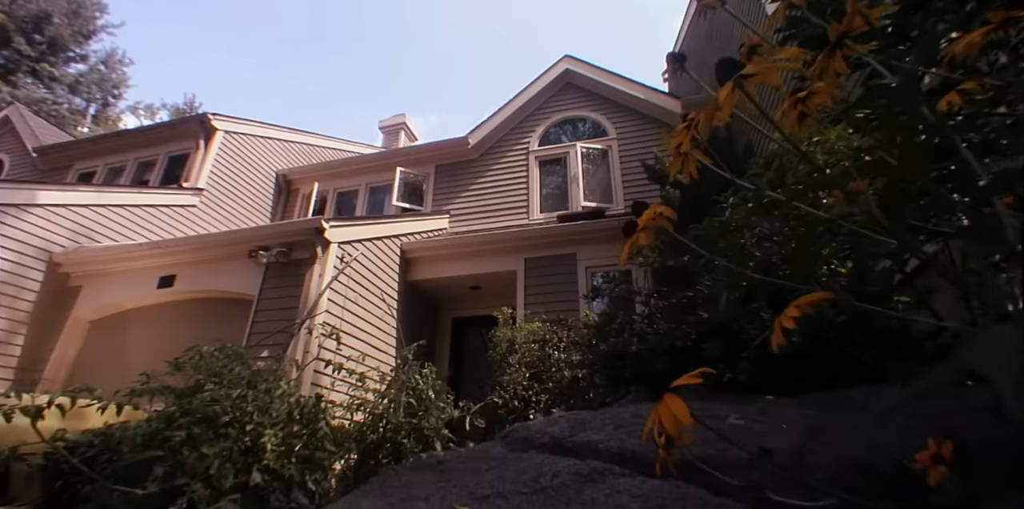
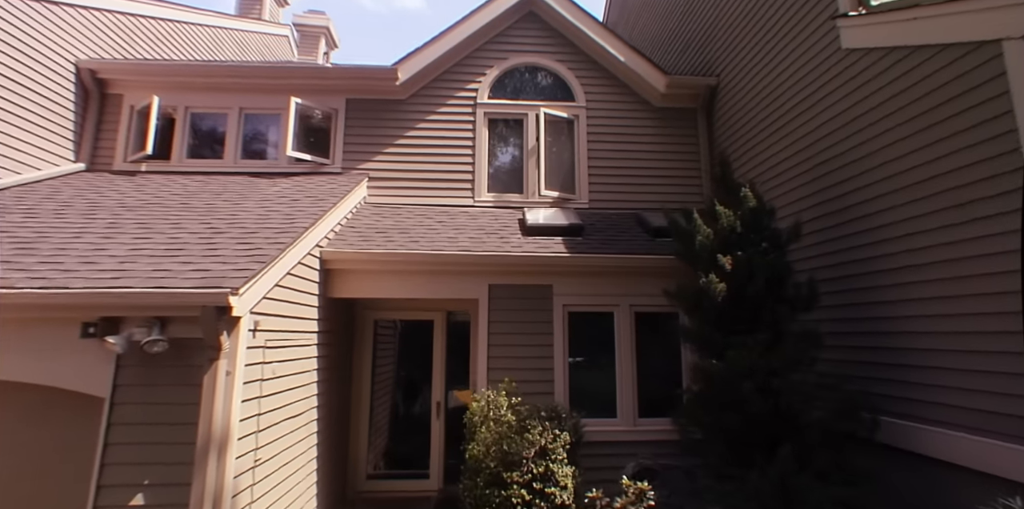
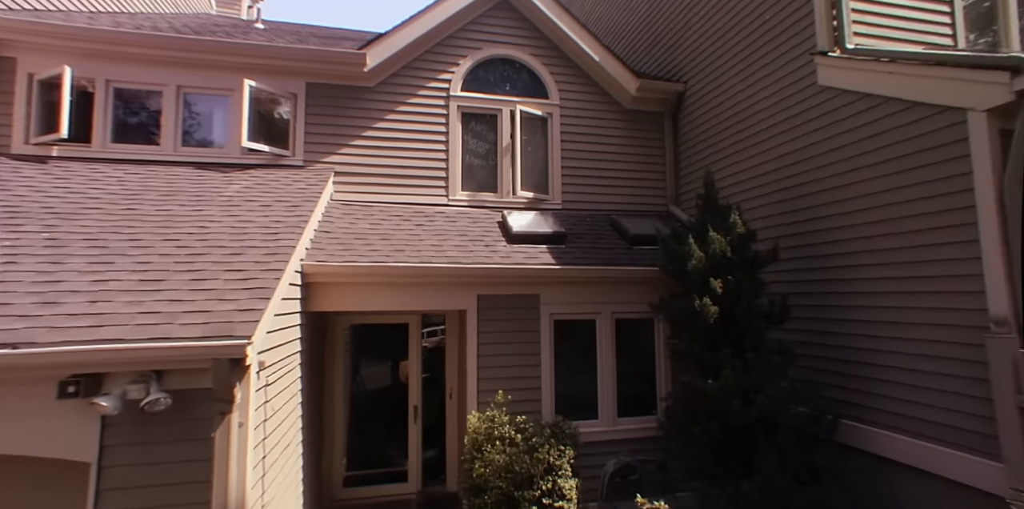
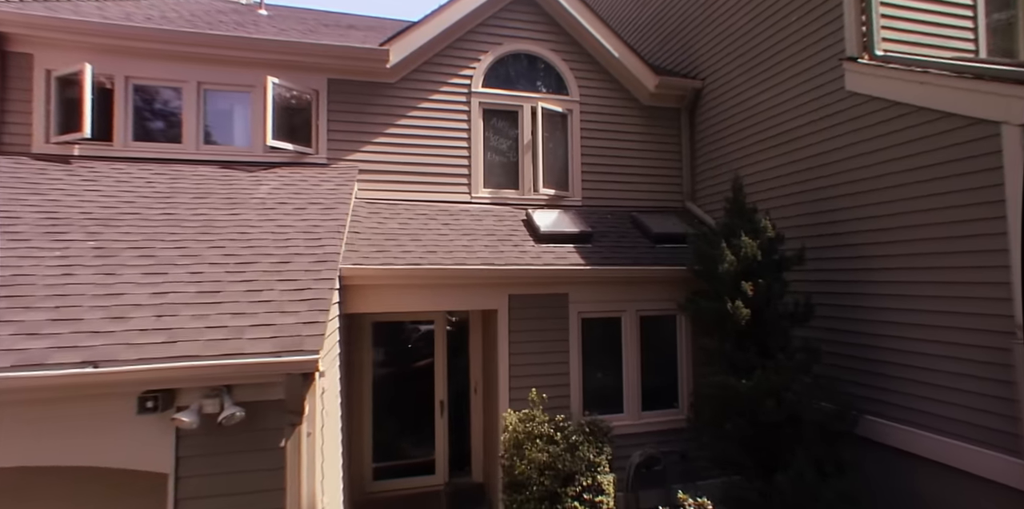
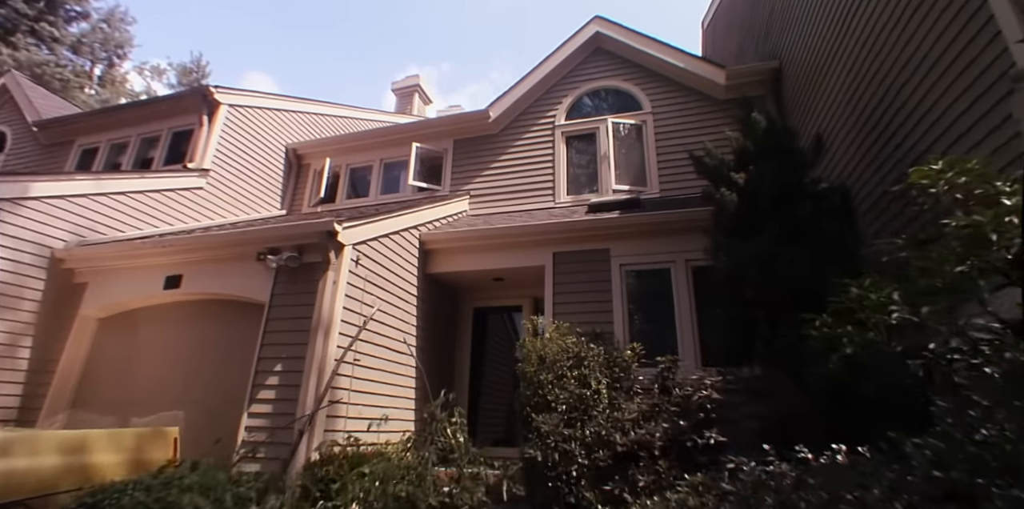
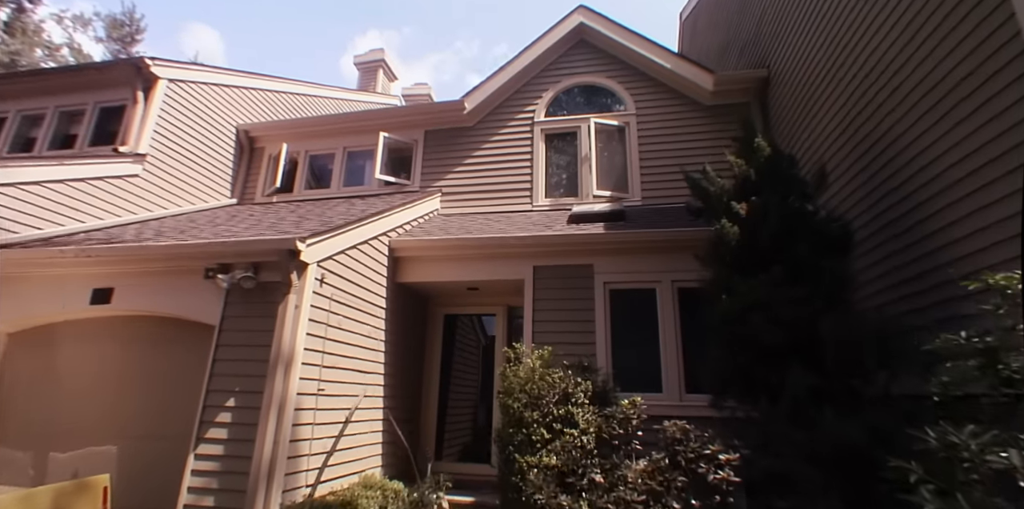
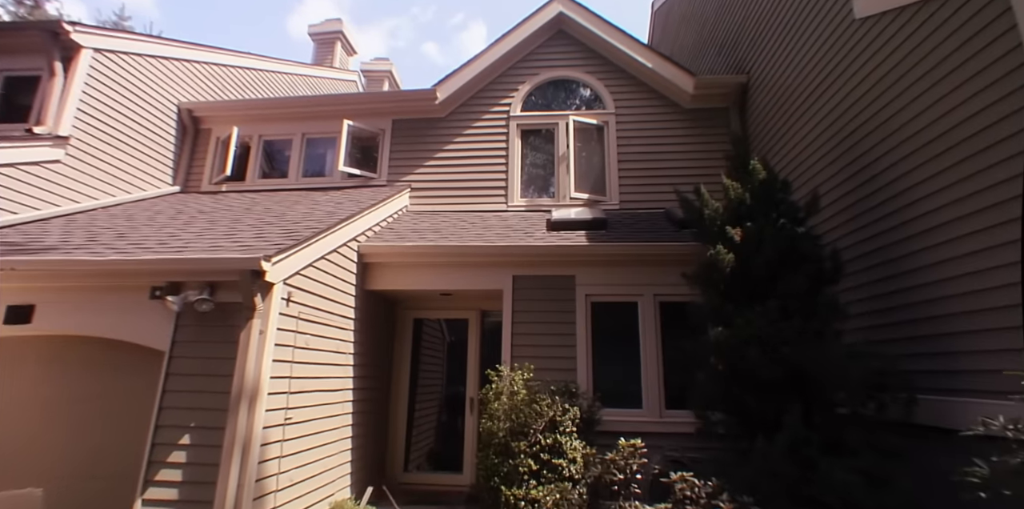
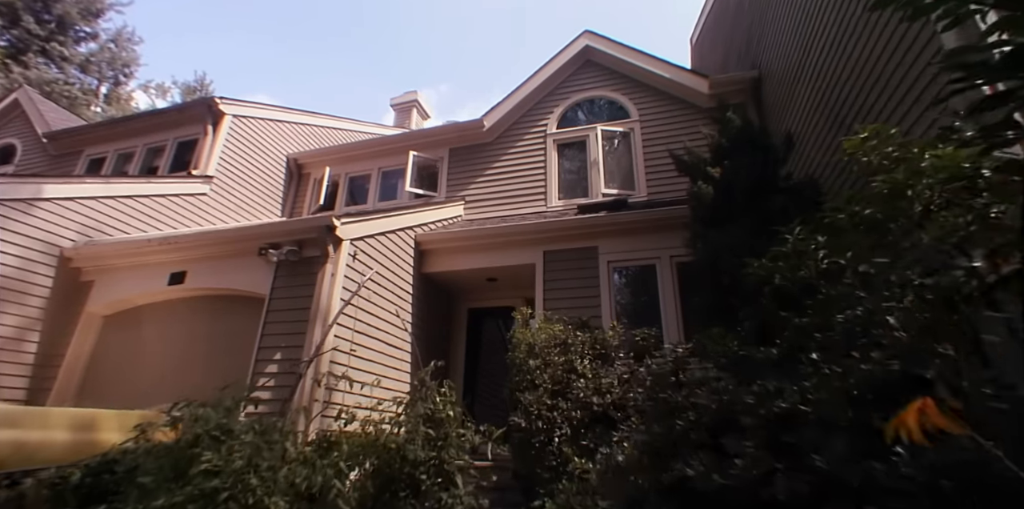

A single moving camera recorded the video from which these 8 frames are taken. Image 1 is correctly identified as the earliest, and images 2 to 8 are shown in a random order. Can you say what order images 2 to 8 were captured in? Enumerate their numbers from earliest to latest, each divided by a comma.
8, 5, 6, 7, 2, 3, 4
